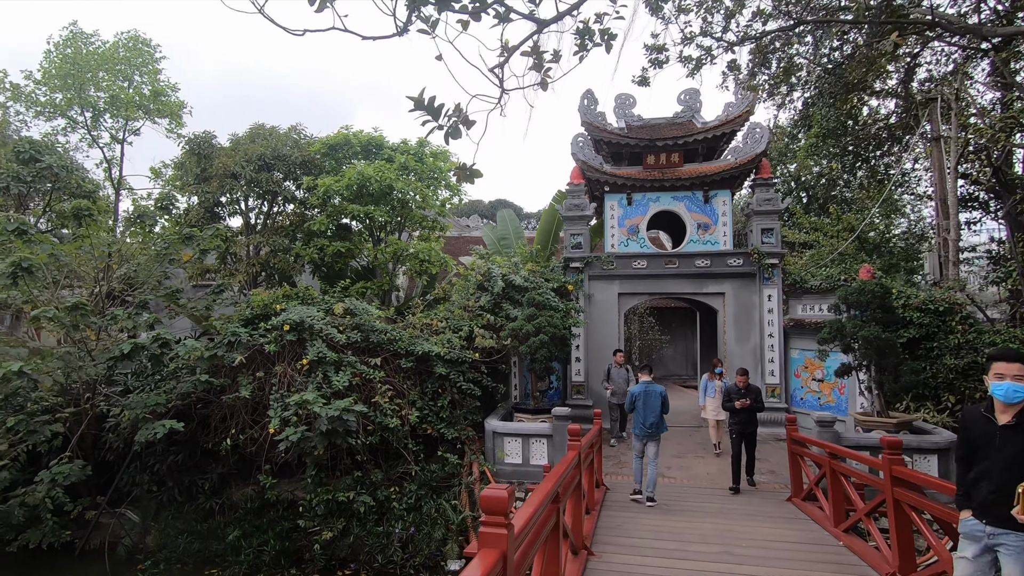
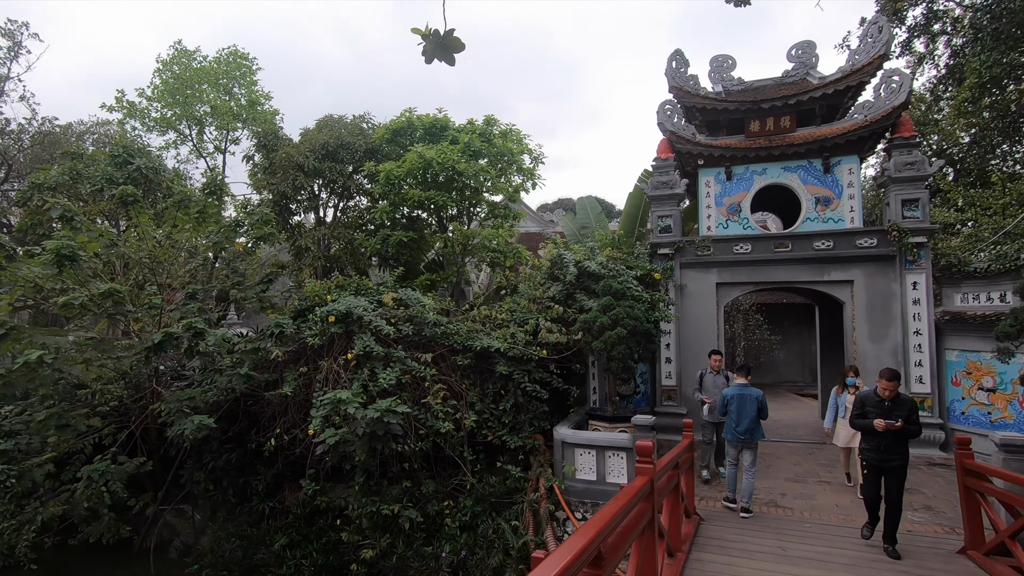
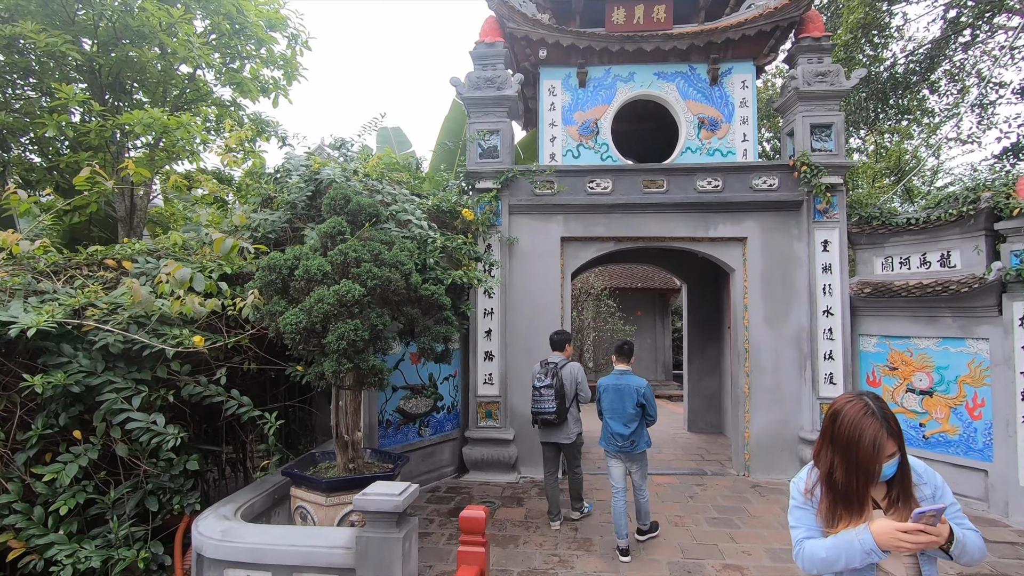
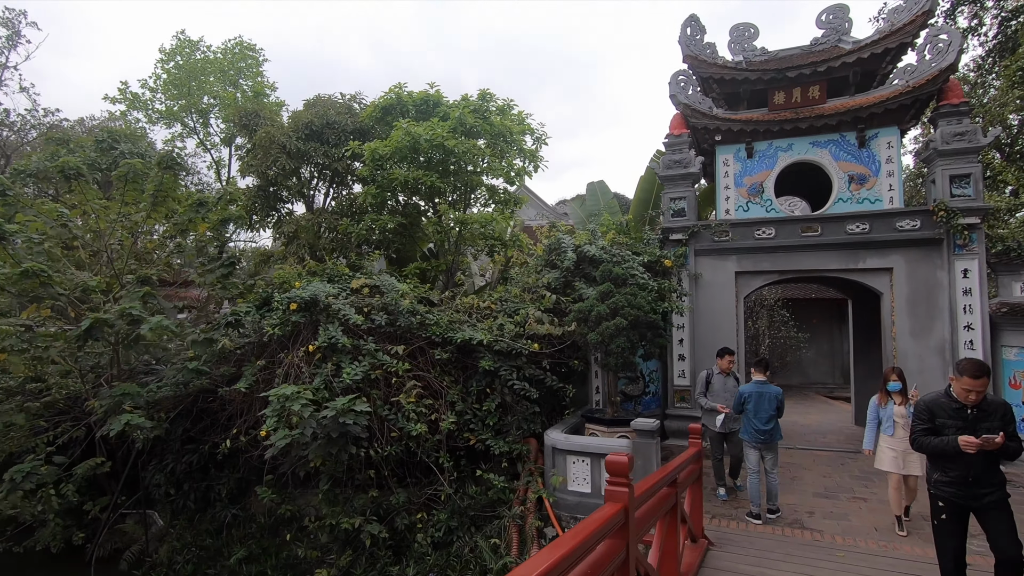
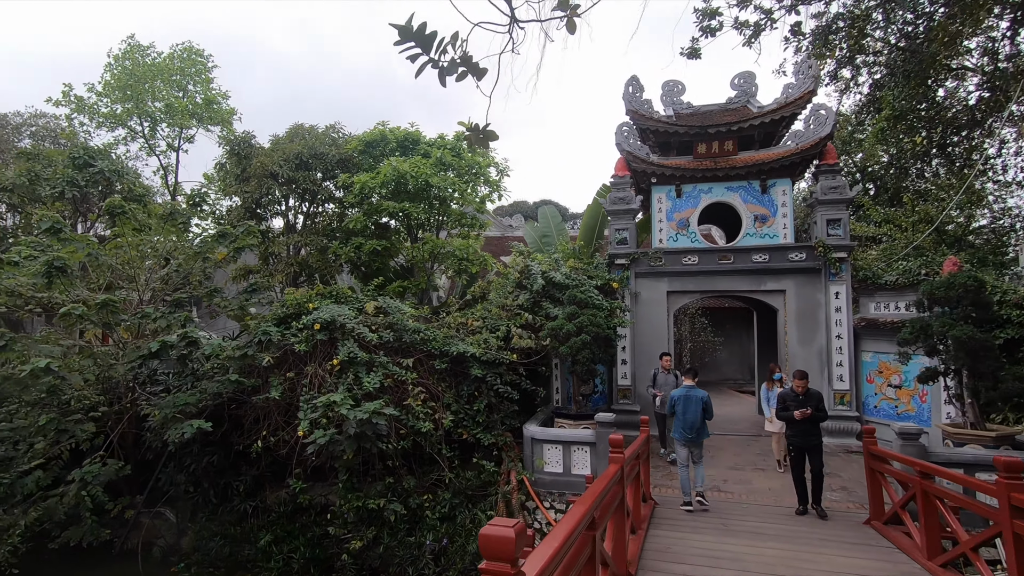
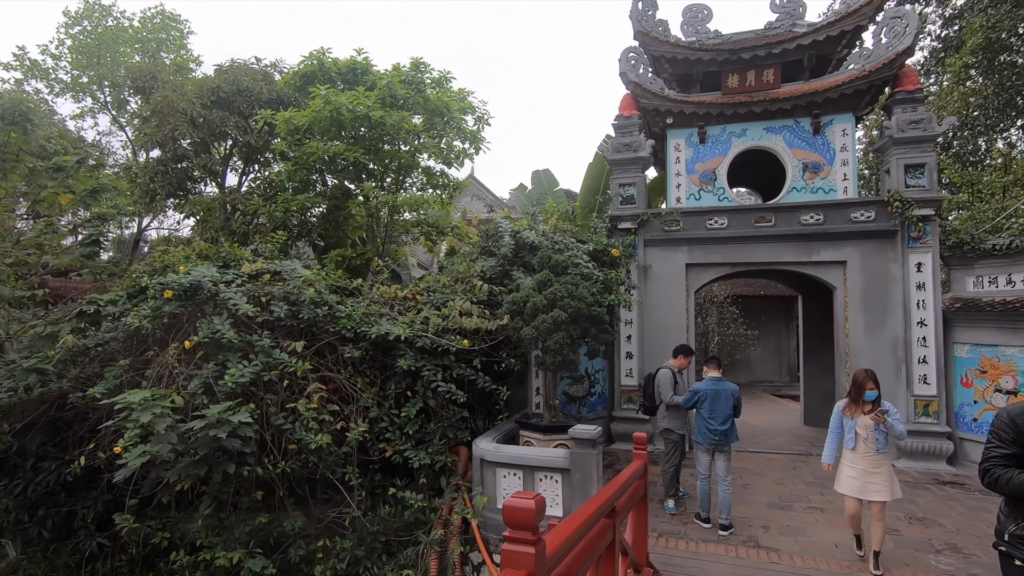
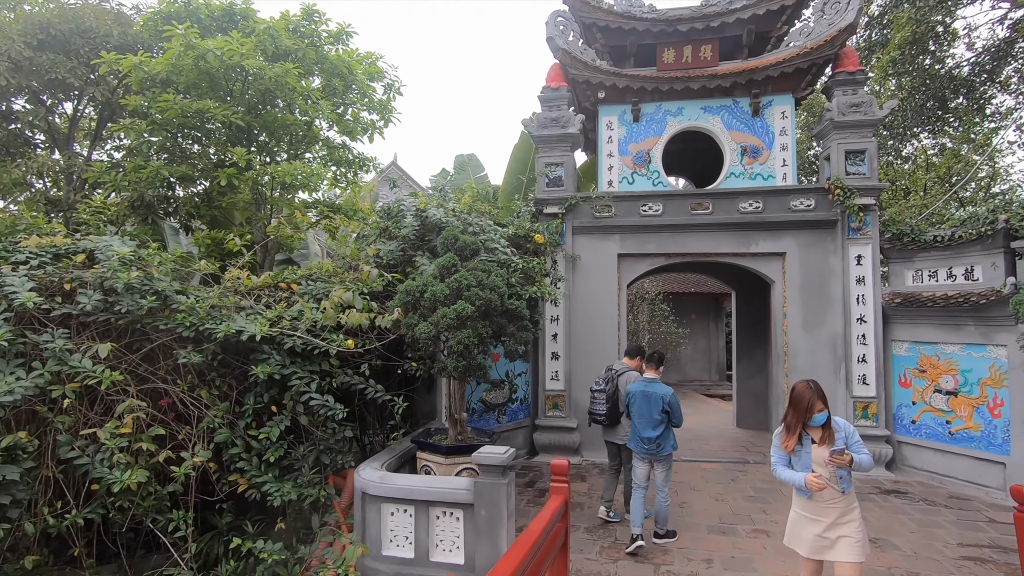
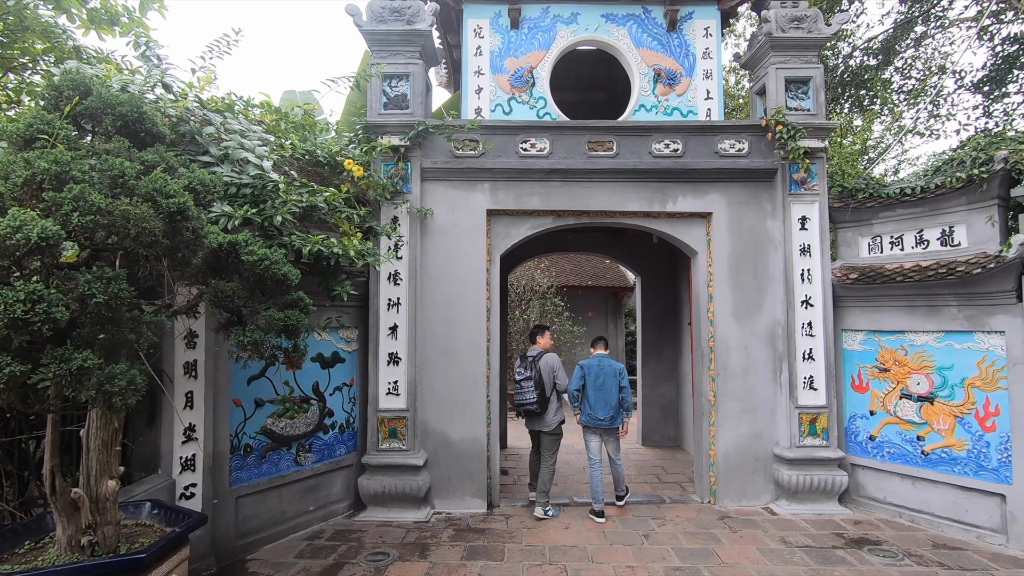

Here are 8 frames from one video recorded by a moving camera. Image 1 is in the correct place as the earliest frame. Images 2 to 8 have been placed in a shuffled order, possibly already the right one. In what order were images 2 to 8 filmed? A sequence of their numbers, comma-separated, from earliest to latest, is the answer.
5, 2, 4, 6, 7, 3, 8
